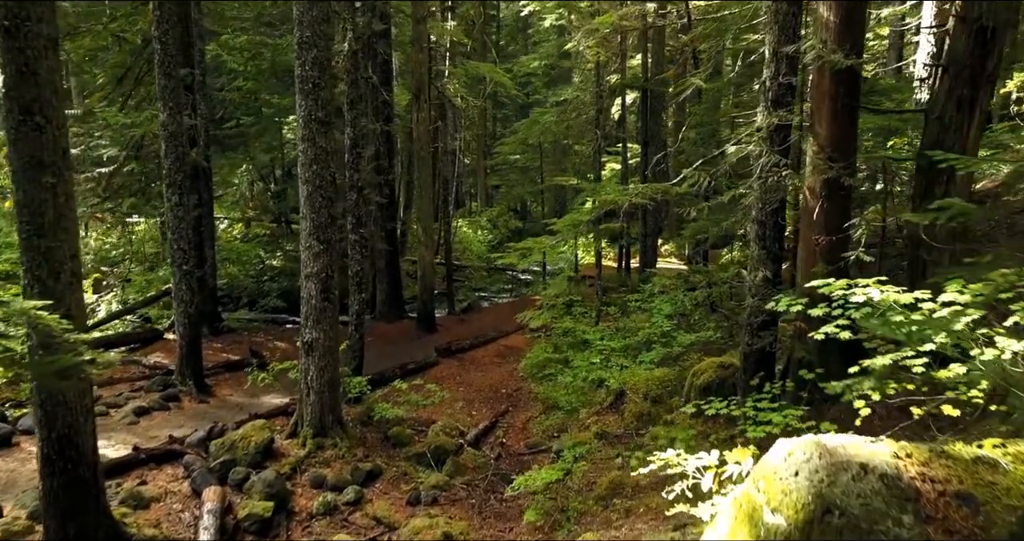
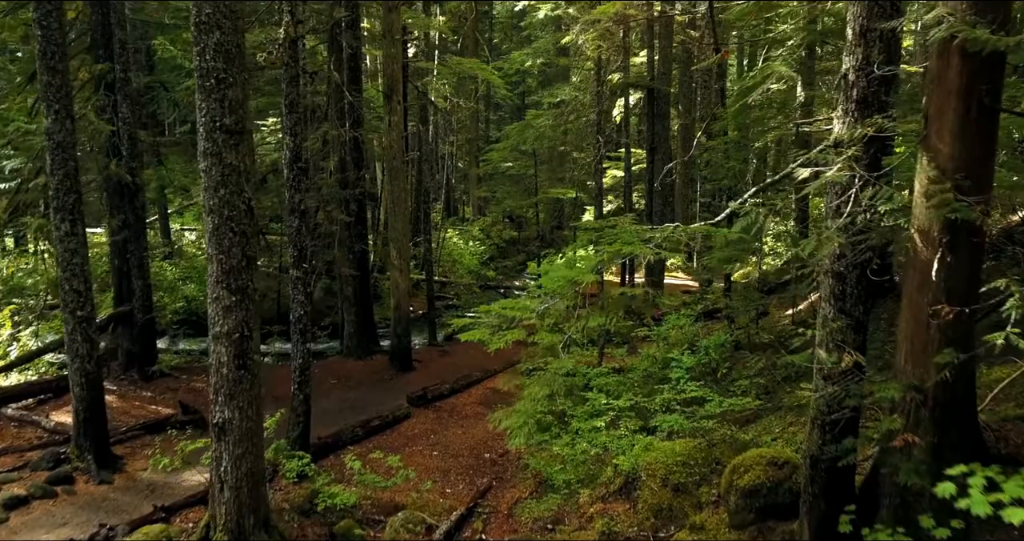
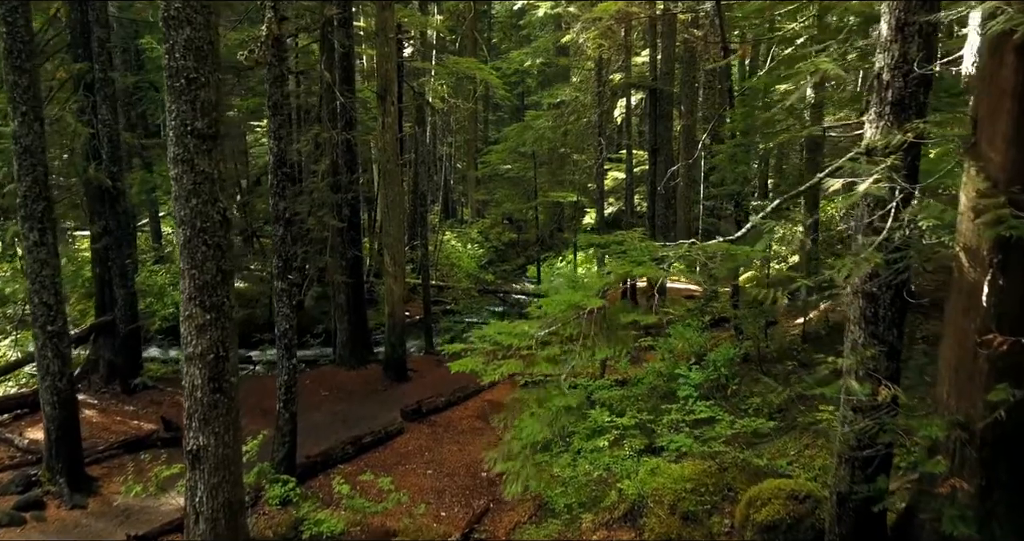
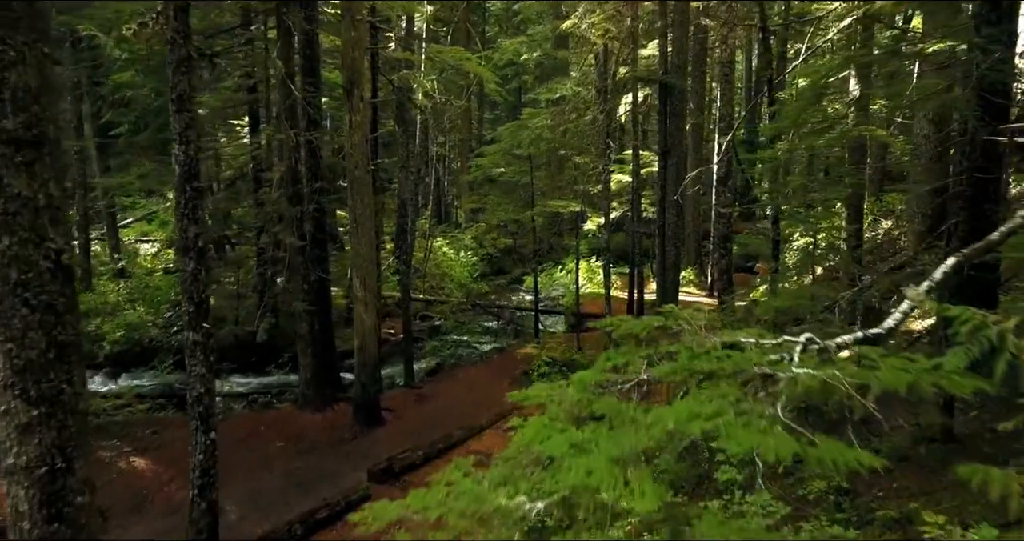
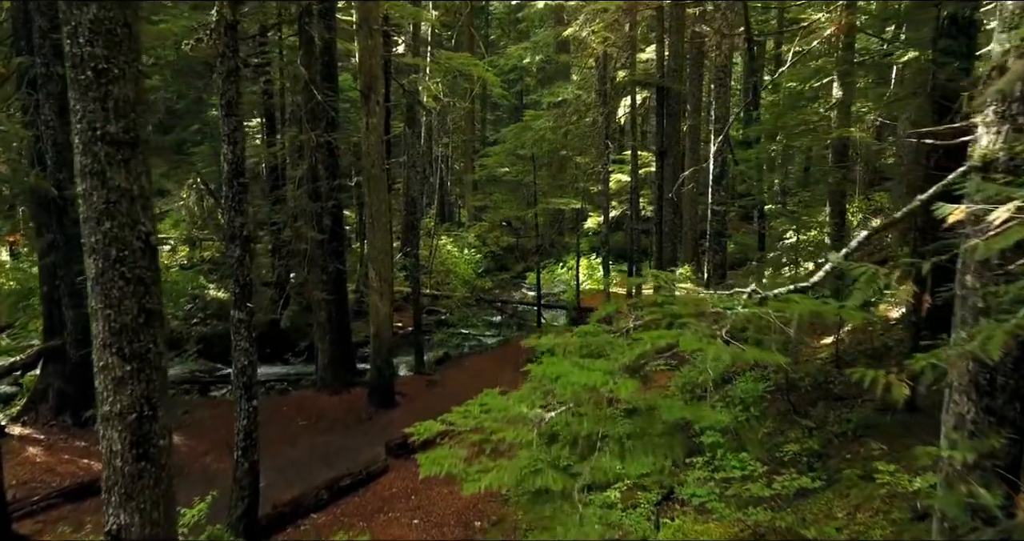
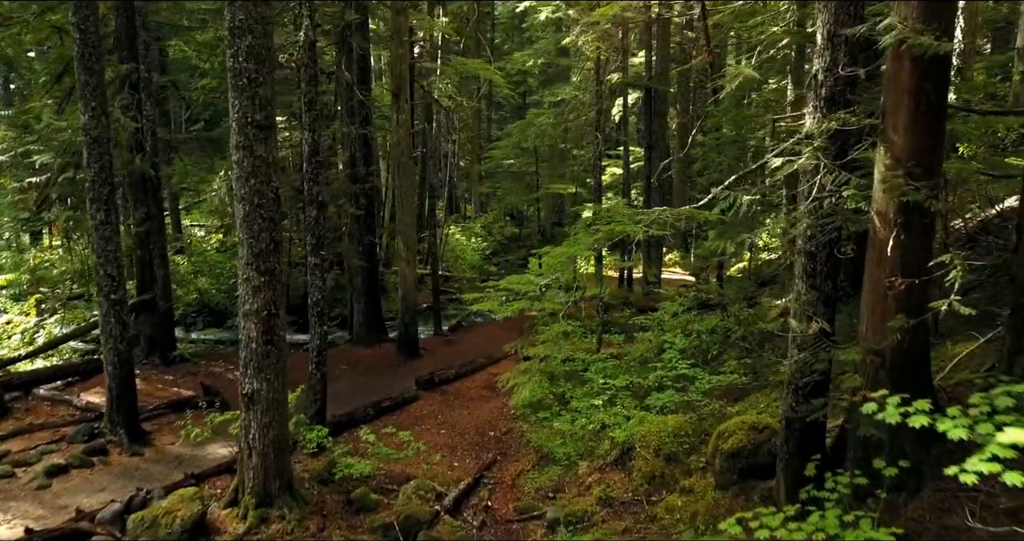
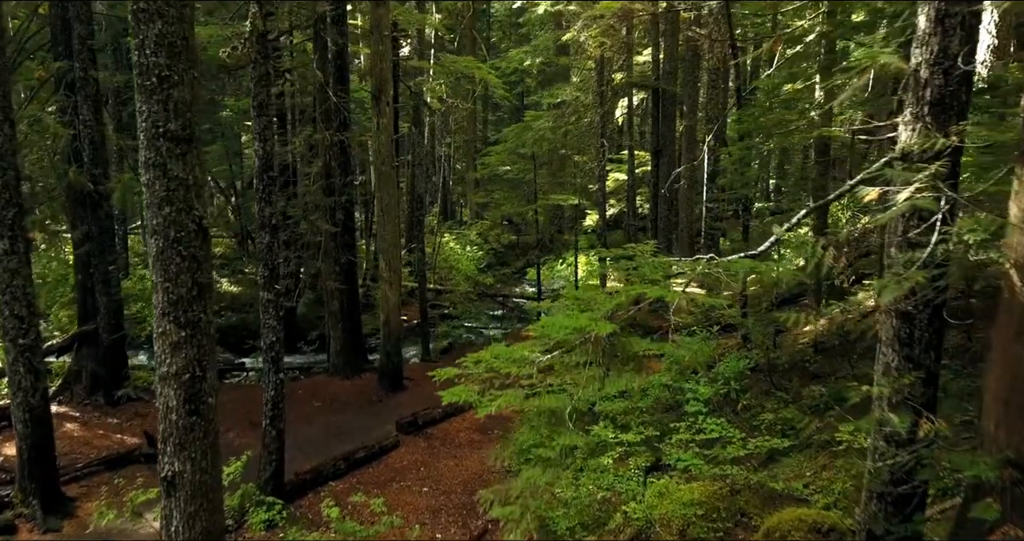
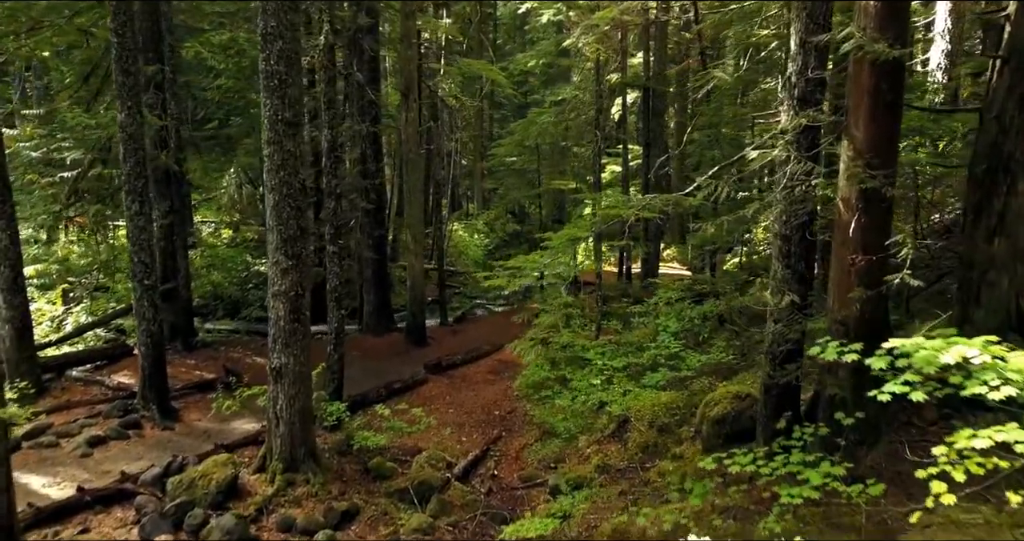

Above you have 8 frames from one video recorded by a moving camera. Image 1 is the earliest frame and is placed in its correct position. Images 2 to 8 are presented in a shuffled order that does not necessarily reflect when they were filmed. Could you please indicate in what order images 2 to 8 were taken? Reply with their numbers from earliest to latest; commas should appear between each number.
8, 6, 2, 3, 7, 5, 4
